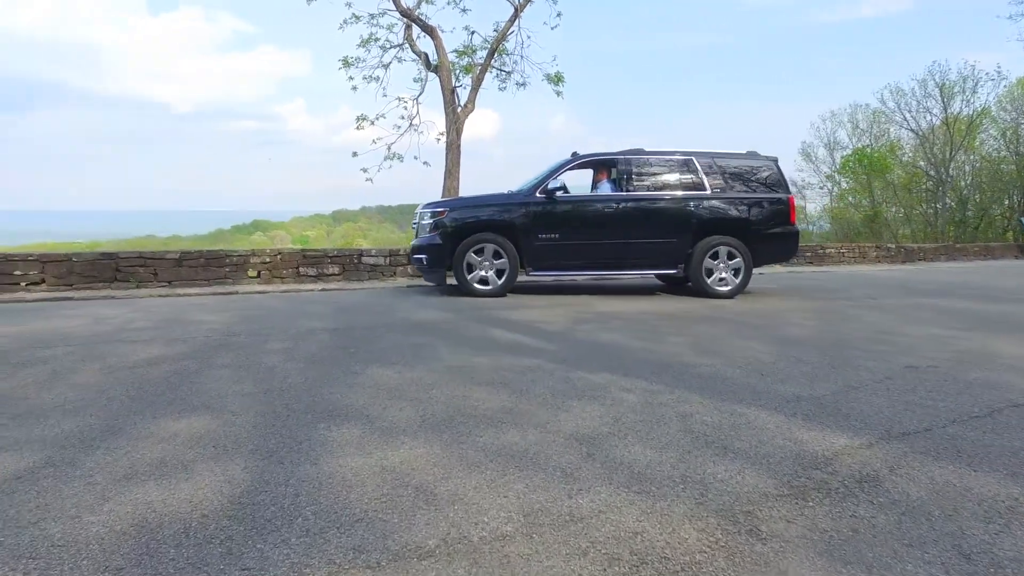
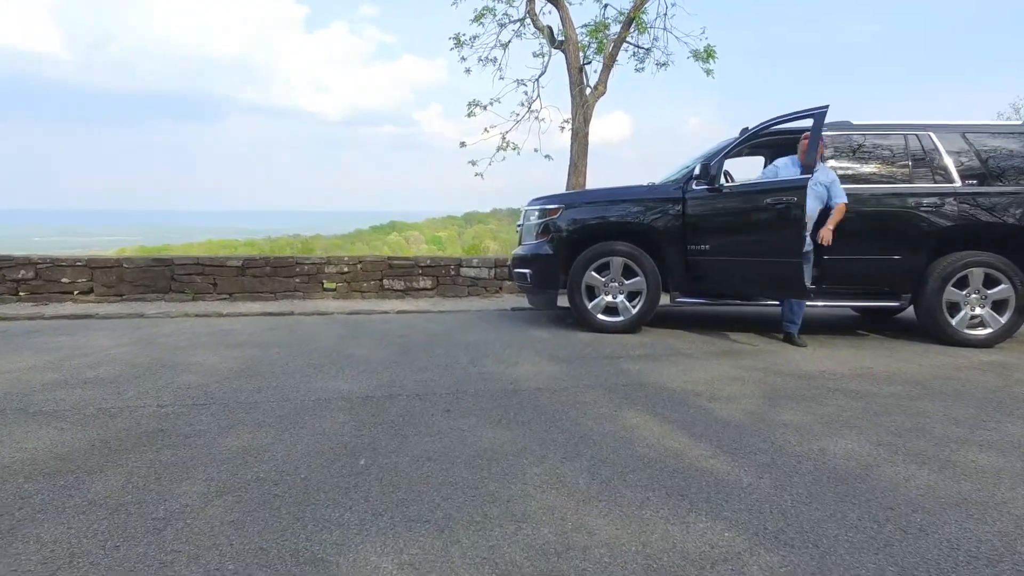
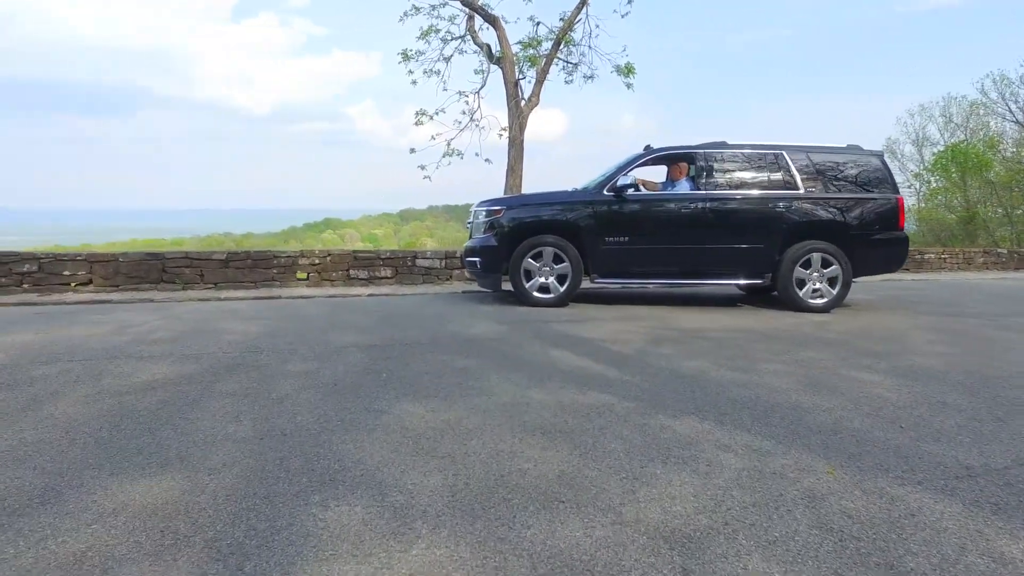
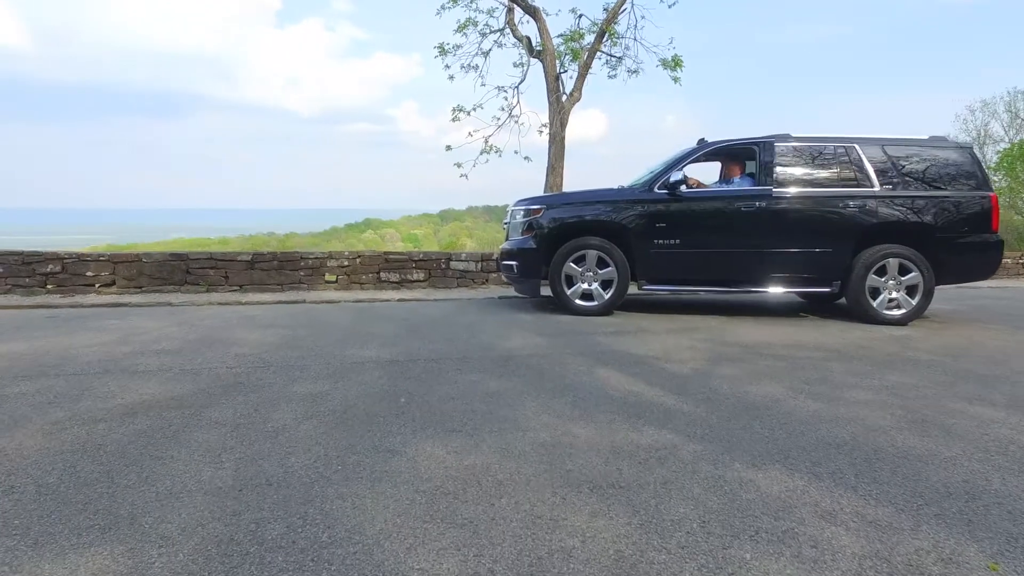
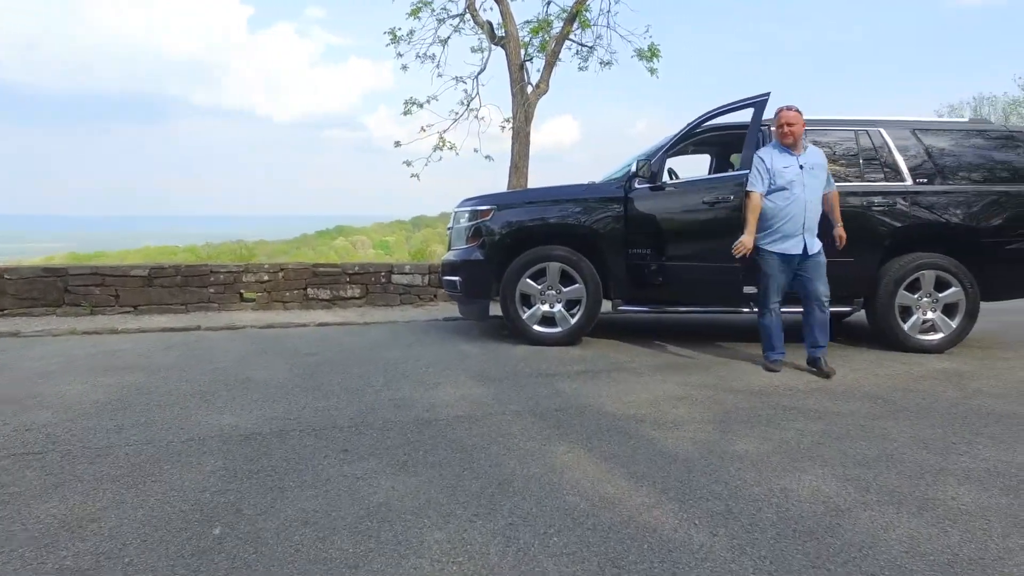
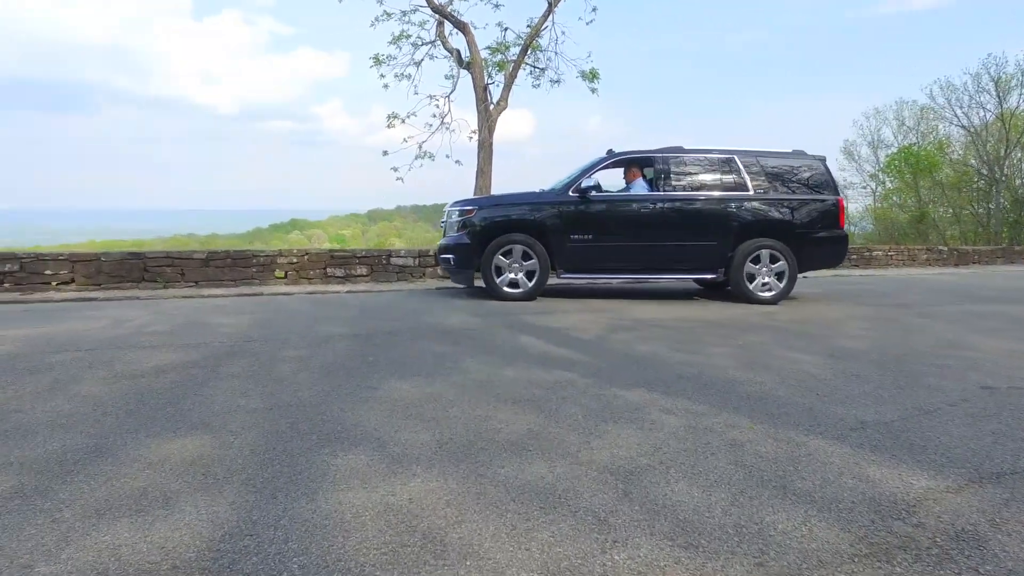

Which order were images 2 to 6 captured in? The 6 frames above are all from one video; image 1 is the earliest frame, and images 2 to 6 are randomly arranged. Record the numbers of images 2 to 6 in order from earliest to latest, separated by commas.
6, 3, 4, 2, 5
